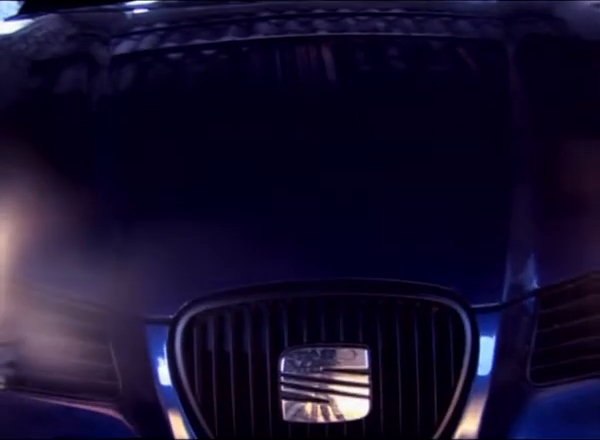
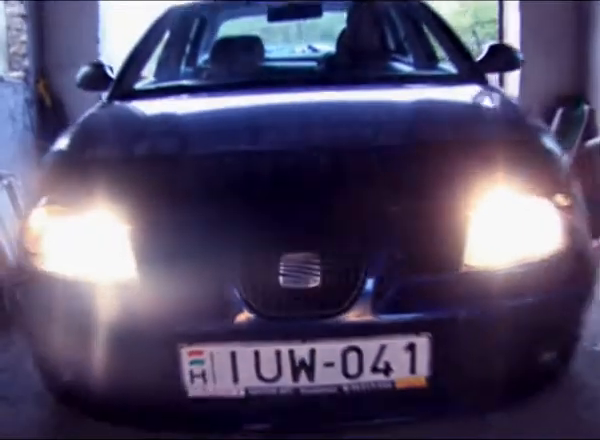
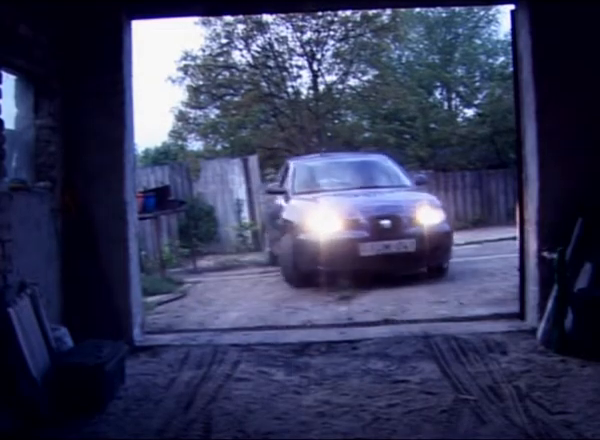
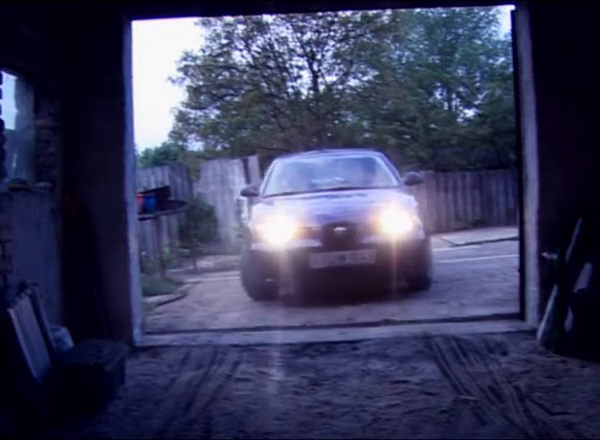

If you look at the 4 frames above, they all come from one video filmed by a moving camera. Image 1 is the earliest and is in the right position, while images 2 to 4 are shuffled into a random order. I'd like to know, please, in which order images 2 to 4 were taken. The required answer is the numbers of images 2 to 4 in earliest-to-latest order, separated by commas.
2, 4, 3
